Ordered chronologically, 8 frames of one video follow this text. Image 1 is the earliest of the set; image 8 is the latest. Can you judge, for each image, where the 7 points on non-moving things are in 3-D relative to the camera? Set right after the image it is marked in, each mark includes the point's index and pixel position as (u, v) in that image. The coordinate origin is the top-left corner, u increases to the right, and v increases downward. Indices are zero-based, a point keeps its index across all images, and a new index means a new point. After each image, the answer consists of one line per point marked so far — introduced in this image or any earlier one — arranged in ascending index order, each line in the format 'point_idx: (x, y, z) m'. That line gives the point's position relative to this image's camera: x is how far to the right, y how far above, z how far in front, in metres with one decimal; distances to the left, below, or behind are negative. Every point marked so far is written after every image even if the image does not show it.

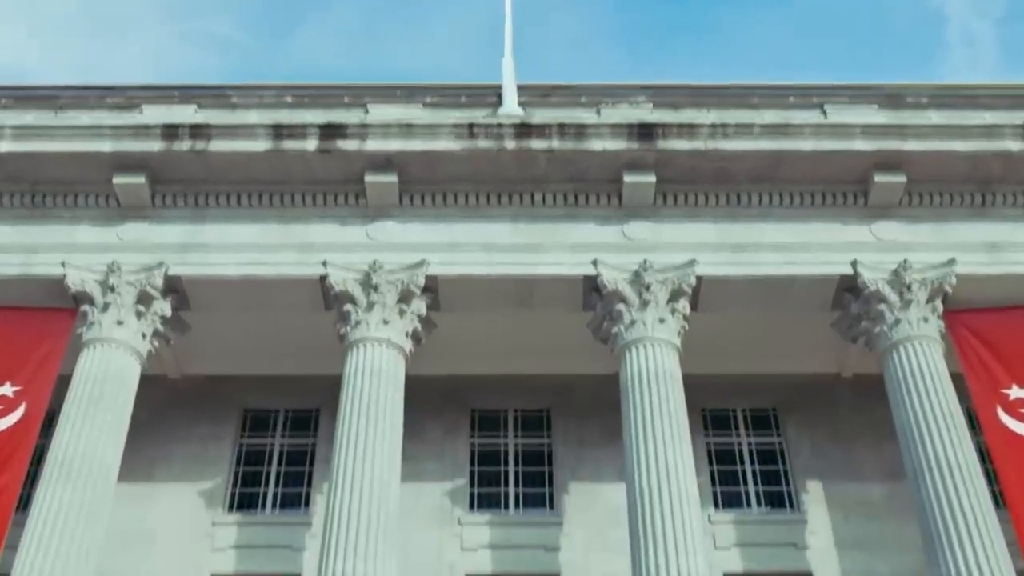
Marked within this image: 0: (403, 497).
0: (-1.6, -3.0, +19.6) m
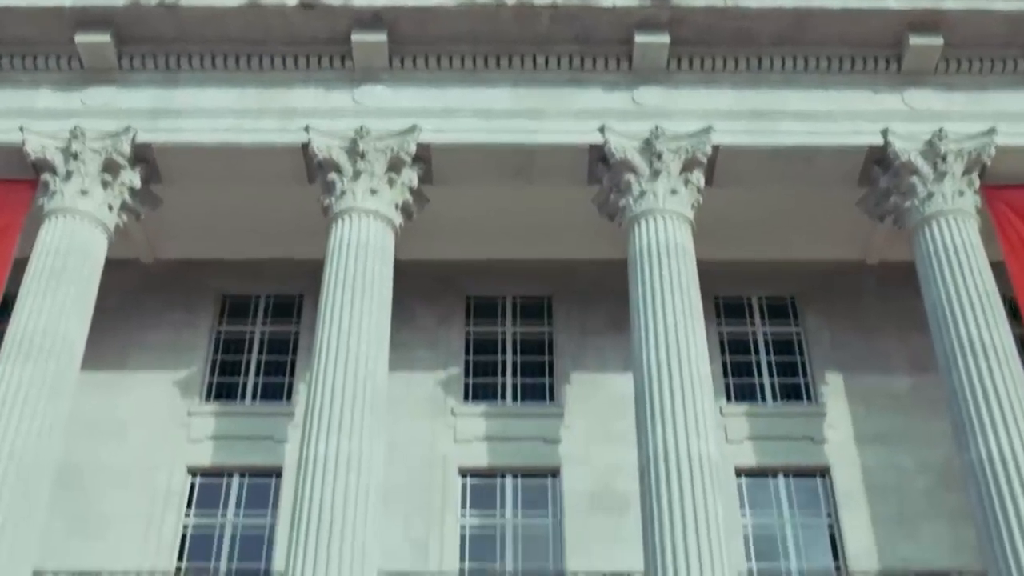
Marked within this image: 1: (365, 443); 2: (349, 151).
0: (-1.6, -1.3, +18.2) m
1: (-1.6, -1.6, +14.8) m
2: (-2.0, +1.7, +16.6) m
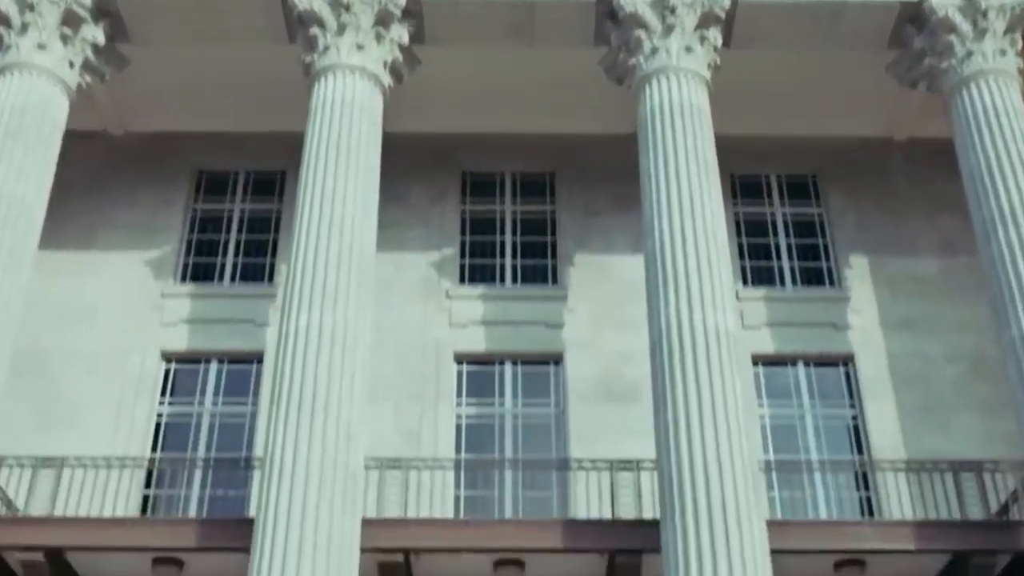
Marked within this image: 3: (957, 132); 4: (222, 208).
0: (-1.6, +0.3, +16.9) m
1: (-1.6, -0.2, +13.5) m
2: (-2.0, +3.2, +15.1) m
3: (+5.0, +1.8, +15.2) m
4: (-3.8, +1.0, +17.5) m
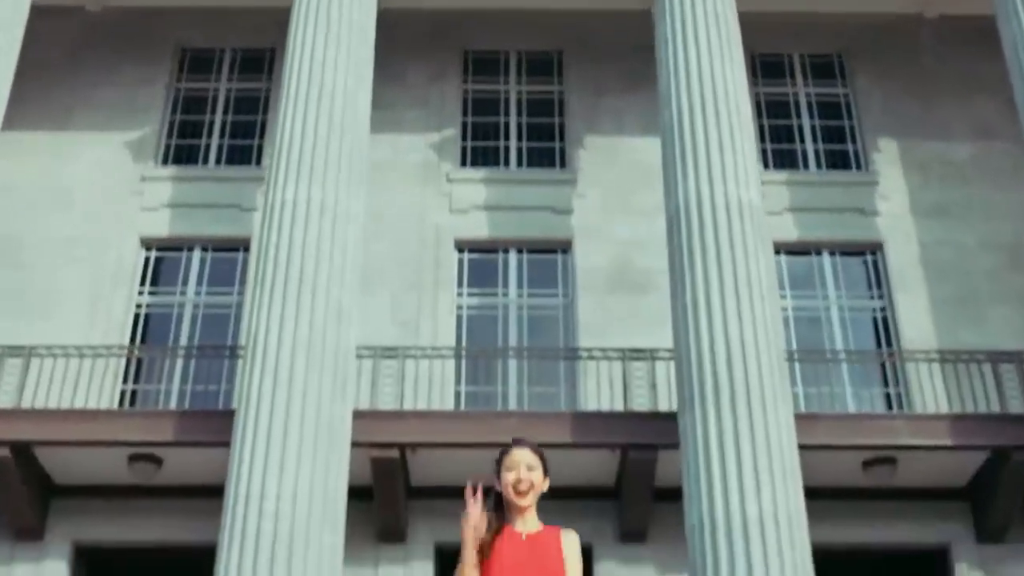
0: (-1.6, +1.6, +15.7) m
1: (-1.6, +1.0, +12.4) m
2: (-2.0, +4.5, +13.8) m
3: (+5.1, +3.0, +13.9) m
4: (-3.7, +2.4, +16.3) m
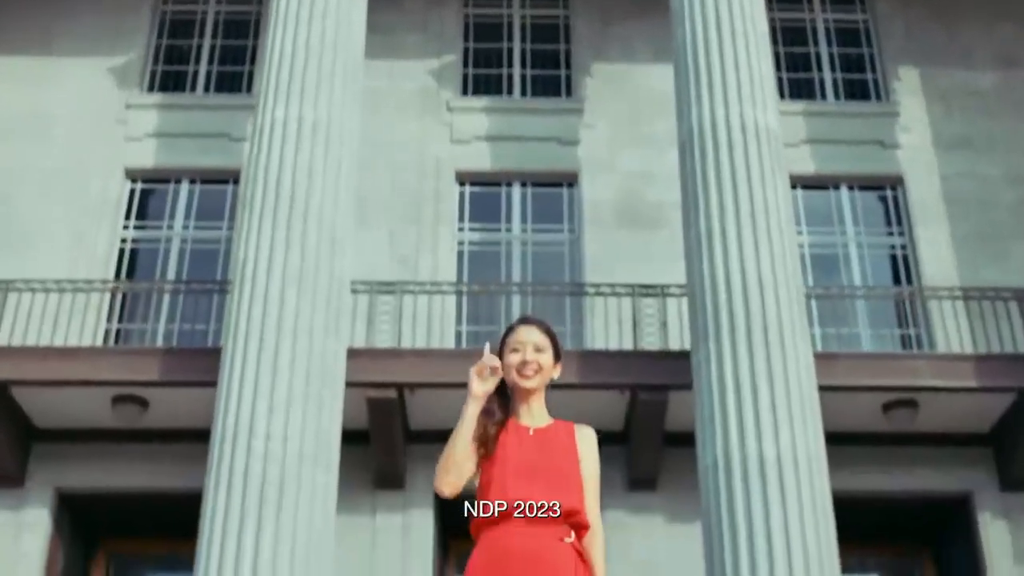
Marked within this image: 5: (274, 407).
0: (-1.6, +2.3, +14.9) m
1: (-1.5, +1.6, +11.7) m
2: (-1.9, +5.1, +12.9) m
3: (+5.1, +3.7, +13.1) m
4: (-3.7, +3.2, +15.5) m
5: (-1.9, -0.9, +10.5) m
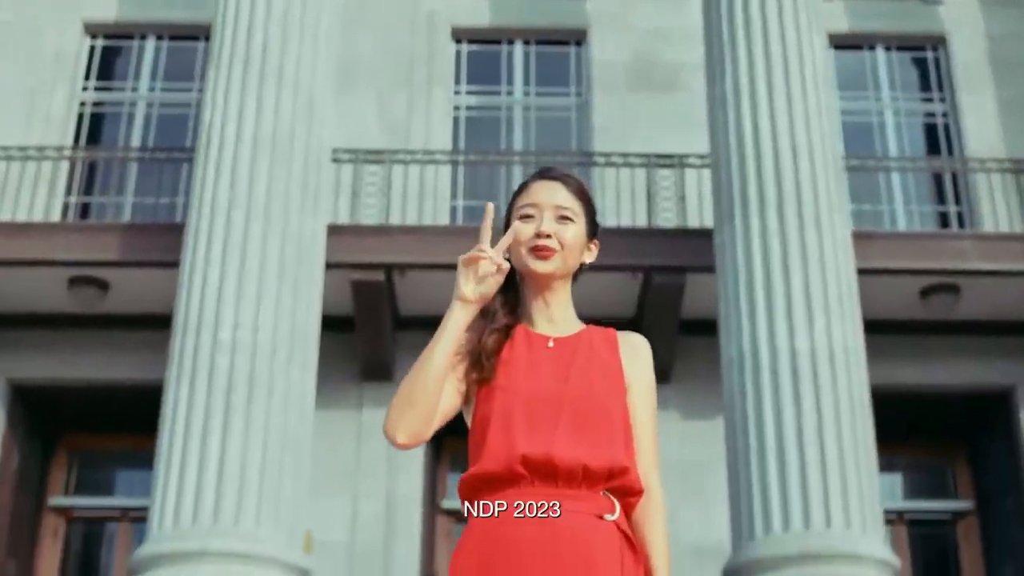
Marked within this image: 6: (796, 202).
0: (-1.5, +3.7, +13.4) m
1: (-1.5, +2.6, +10.2) m
2: (-1.9, +6.2, +11.1) m
3: (+5.1, +4.8, +11.4) m
4: (-3.6, +4.6, +13.9) m
5: (-1.9, 0.0, +9.2) m
6: (+2.0, +0.6, +9.4) m
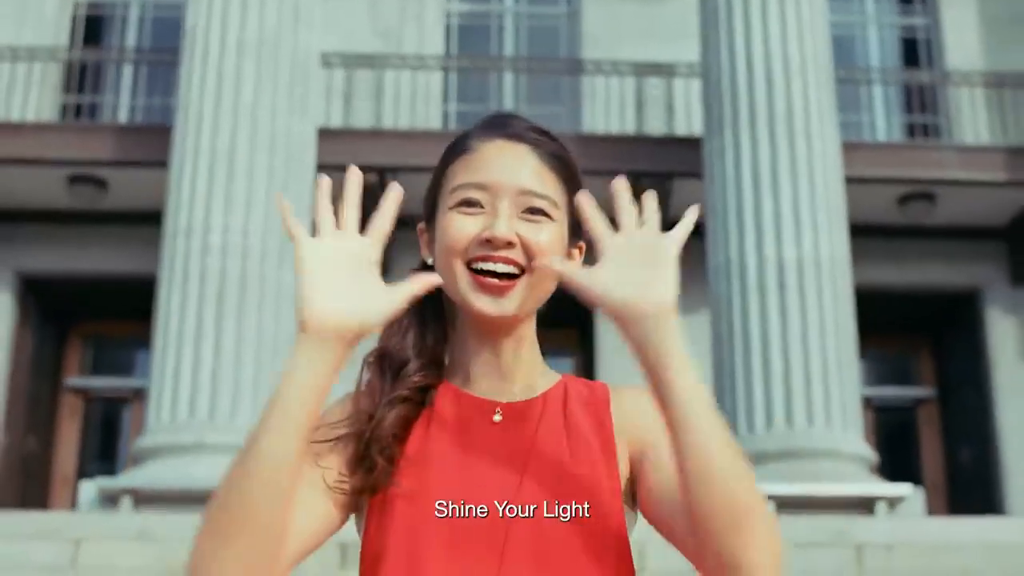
0: (-1.6, +4.6, +13.4) m
1: (-1.6, +3.3, +10.2) m
2: (-1.9, +7.0, +10.9) m
3: (+5.1, +5.5, +11.5) m
4: (-3.7, +5.6, +13.8) m
5: (-1.9, +0.7, +9.4) m
6: (+1.9, +1.3, +9.6) m
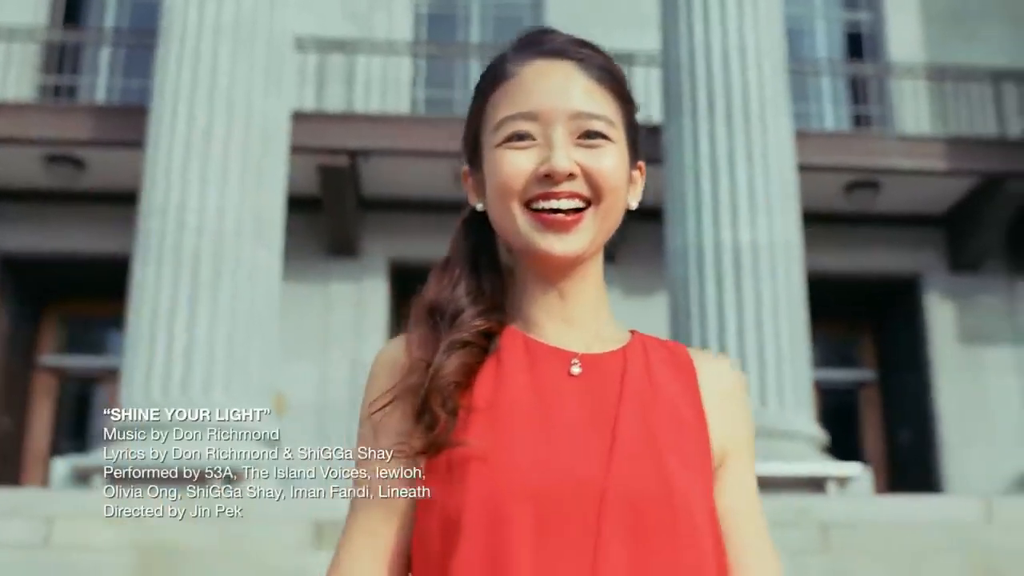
0: (-2.0, +4.8, +13.7) m
1: (-1.8, +3.5, +10.6) m
2: (-2.1, +7.2, +11.2) m
3: (+4.8, +5.7, +12.1) m
4: (-4.1, +5.8, +14.0) m
5: (-2.1, +0.8, +9.8) m
6: (+1.7, +1.4, +10.1) m
